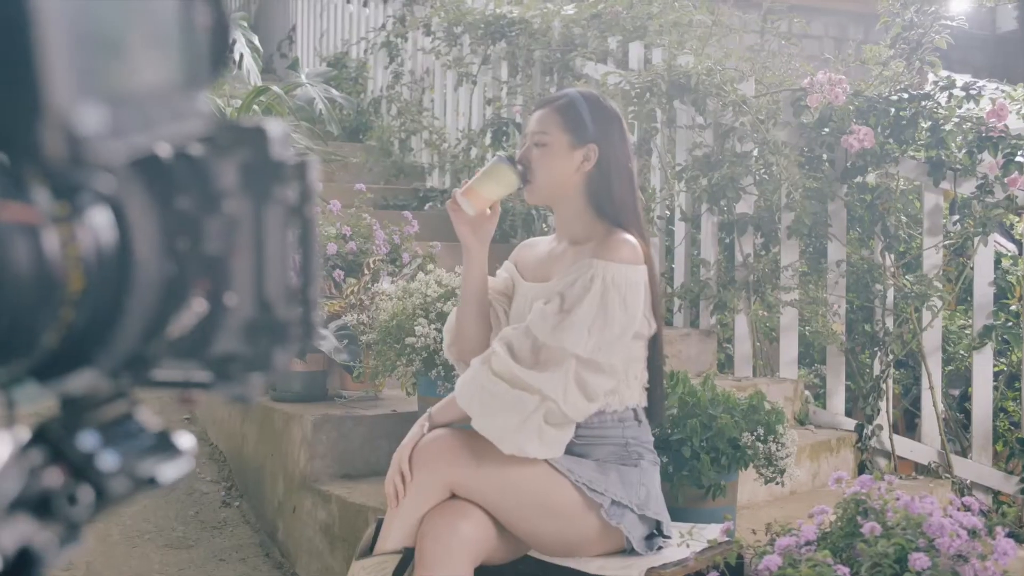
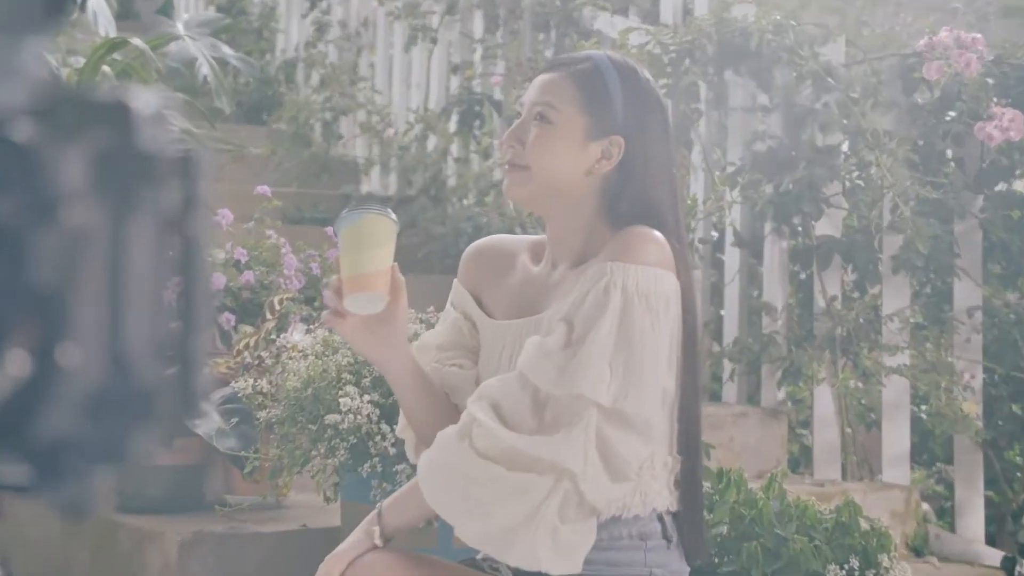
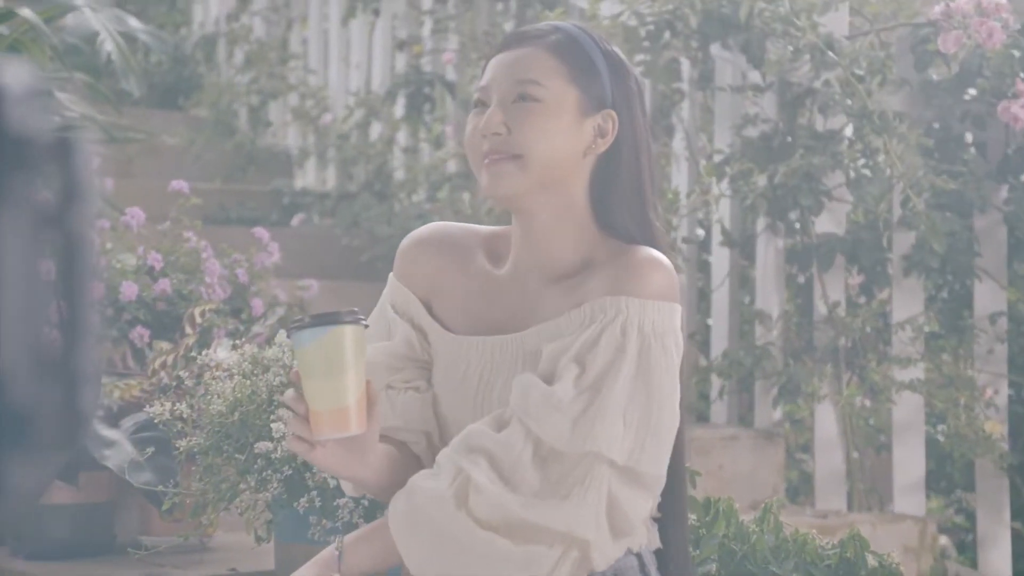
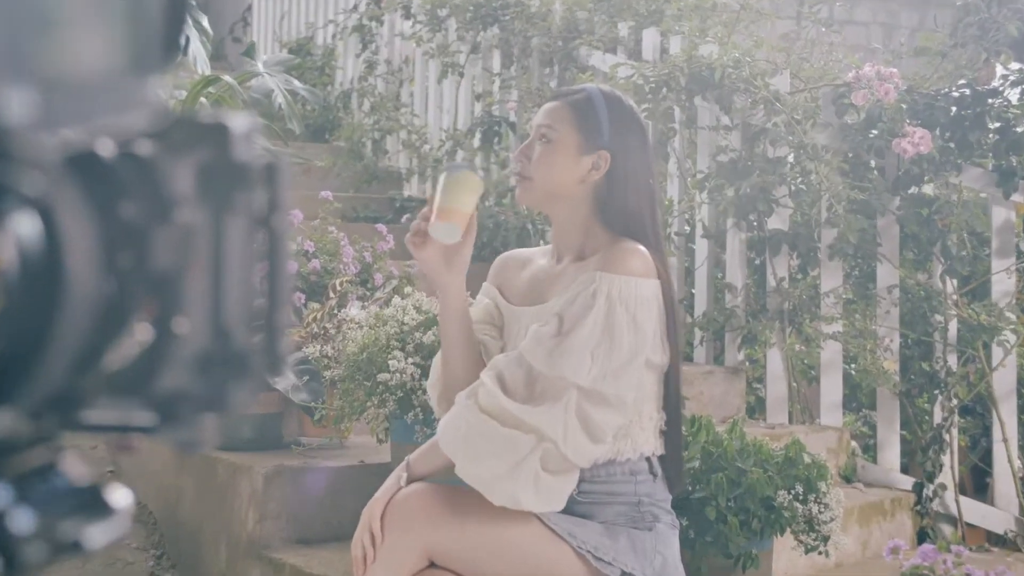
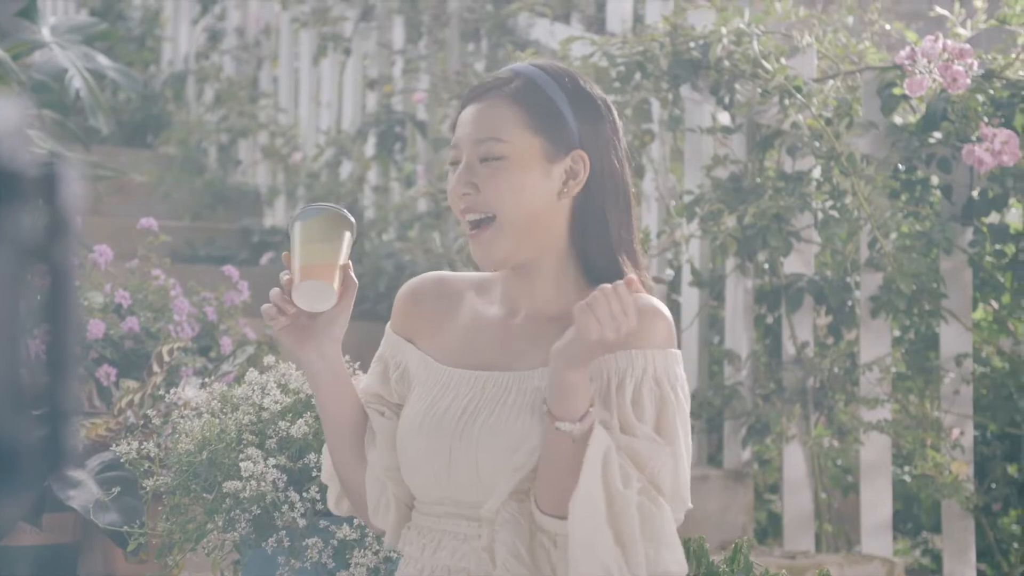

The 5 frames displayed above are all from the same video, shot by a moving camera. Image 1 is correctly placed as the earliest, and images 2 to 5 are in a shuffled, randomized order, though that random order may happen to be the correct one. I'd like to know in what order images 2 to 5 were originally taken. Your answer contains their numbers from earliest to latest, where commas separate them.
4, 2, 3, 5
